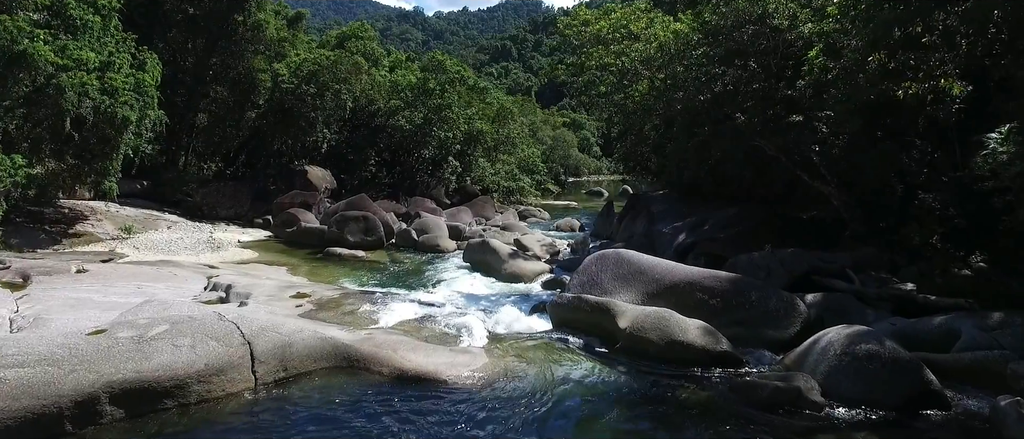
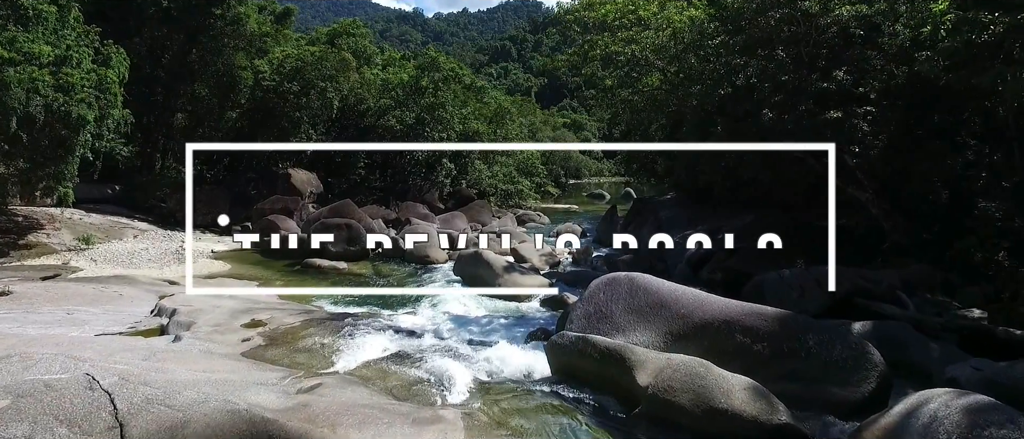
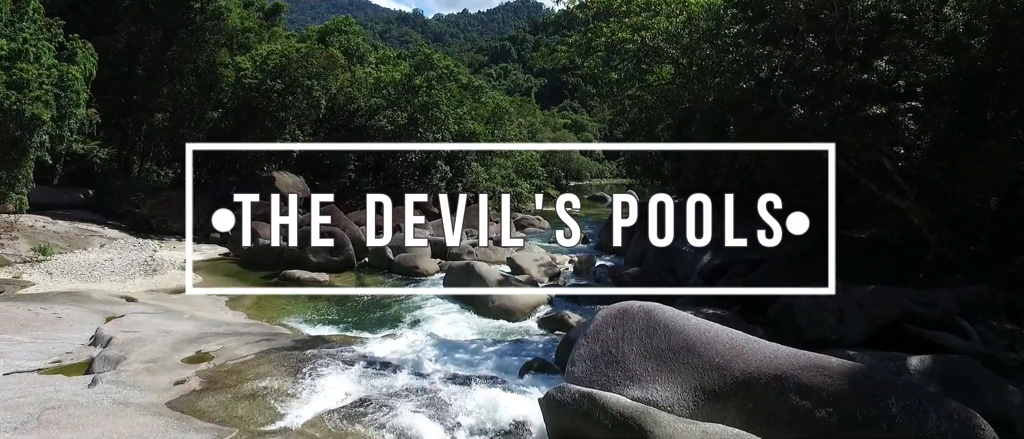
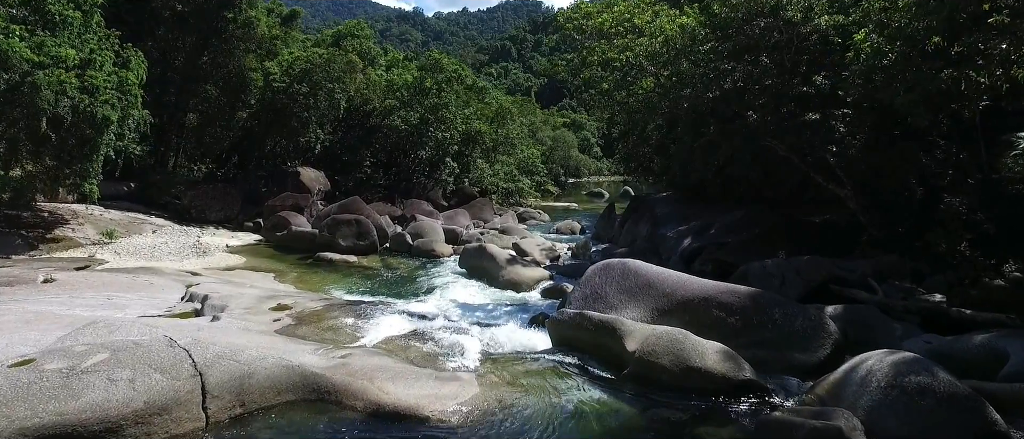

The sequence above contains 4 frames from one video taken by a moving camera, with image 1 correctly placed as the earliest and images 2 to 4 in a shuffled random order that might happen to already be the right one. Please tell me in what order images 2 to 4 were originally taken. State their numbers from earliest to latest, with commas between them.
4, 2, 3
